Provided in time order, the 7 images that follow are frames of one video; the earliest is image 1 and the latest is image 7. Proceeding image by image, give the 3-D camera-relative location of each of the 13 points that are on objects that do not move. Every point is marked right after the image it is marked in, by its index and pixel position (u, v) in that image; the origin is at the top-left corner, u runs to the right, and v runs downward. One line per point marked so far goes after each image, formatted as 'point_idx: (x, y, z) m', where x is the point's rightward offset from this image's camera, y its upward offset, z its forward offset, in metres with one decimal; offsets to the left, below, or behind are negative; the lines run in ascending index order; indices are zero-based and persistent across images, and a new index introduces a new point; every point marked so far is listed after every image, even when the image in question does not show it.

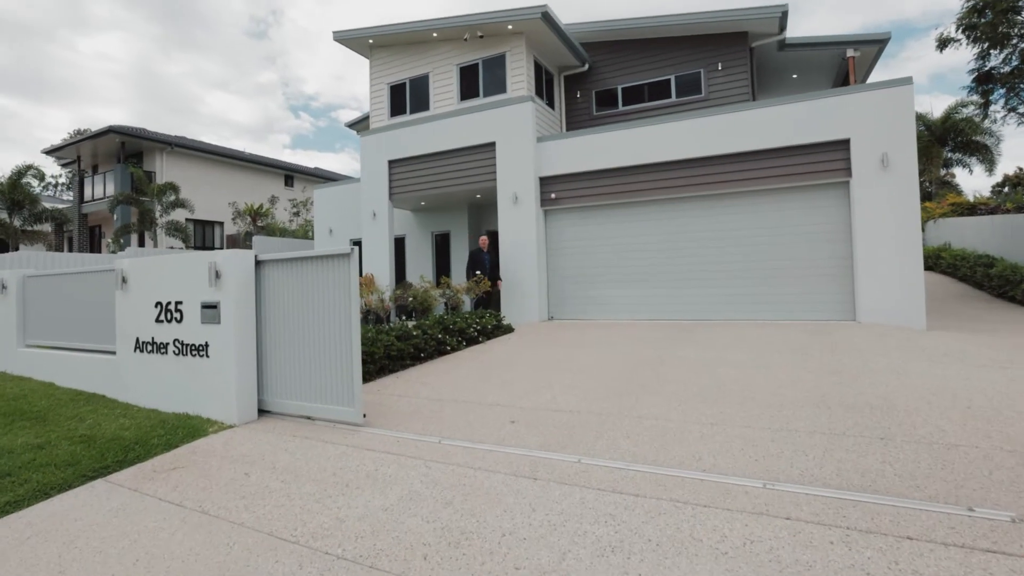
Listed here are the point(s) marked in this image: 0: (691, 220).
0: (+3.0, +1.1, +10.6) m
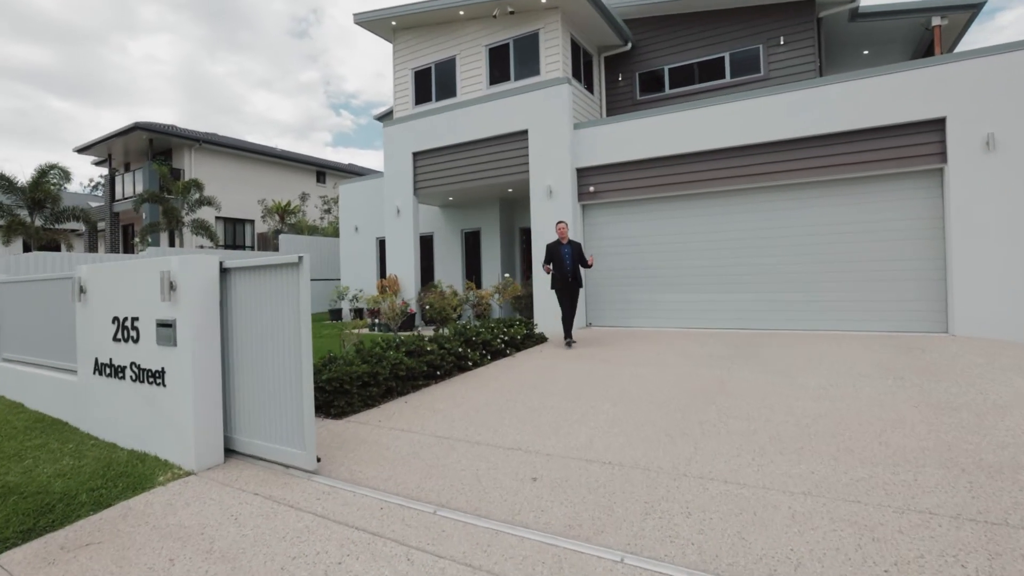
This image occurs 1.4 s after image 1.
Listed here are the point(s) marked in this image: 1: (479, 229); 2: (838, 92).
0: (+3.4, +1.0, +9.4) m
1: (-0.7, +1.2, +13.0) m
2: (+4.3, +2.6, +8.5) m
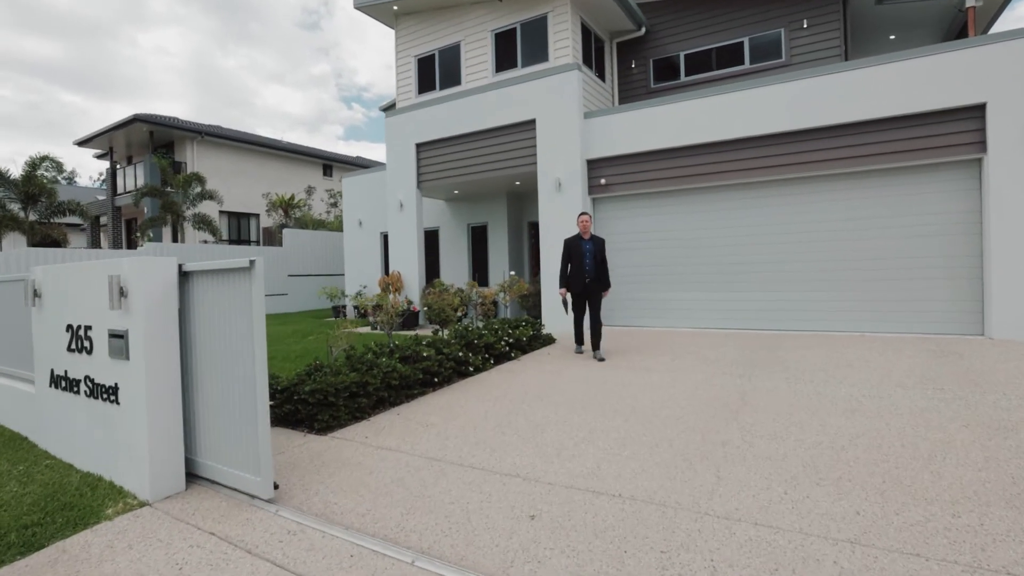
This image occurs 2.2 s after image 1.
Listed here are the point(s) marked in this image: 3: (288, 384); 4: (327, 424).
0: (+3.5, +1.1, +8.8) m
1: (-0.5, +1.3, +12.6) m
2: (+4.4, +2.6, +7.9) m
3: (-1.6, -0.7, +4.7) m
4: (-1.3, -1.0, +4.5) m
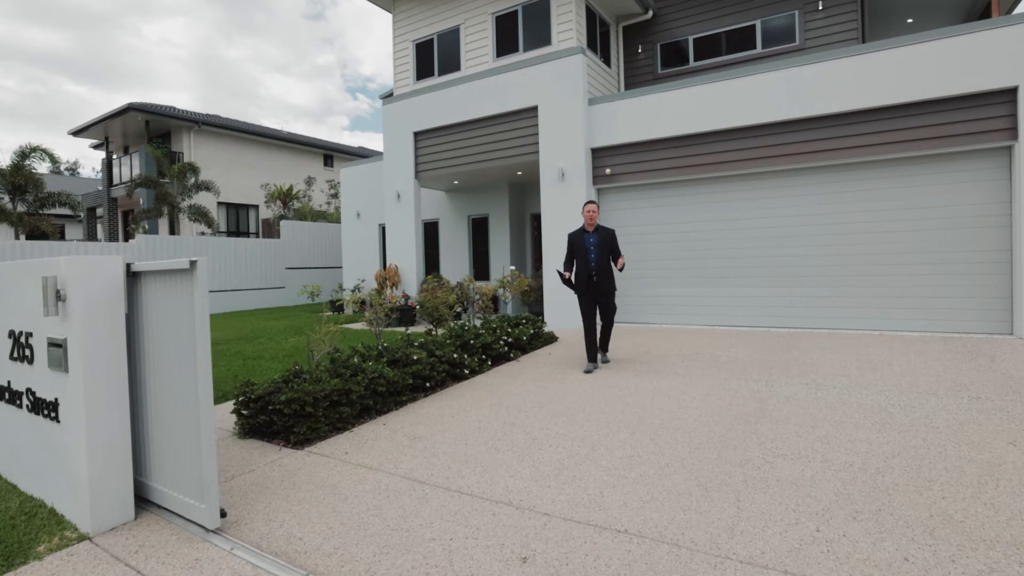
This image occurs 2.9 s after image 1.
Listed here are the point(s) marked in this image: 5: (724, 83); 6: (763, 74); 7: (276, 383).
0: (+3.5, +1.1, +8.4) m
1: (-0.5, +1.4, +12.1) m
2: (+4.3, +2.6, +7.4) m
3: (-1.7, -0.7, +4.3) m
4: (-1.3, -1.0, +4.1) m
5: (+2.8, +2.7, +8.5) m
6: (+3.2, +2.7, +8.2) m
7: (-1.6, -0.7, +4.4) m
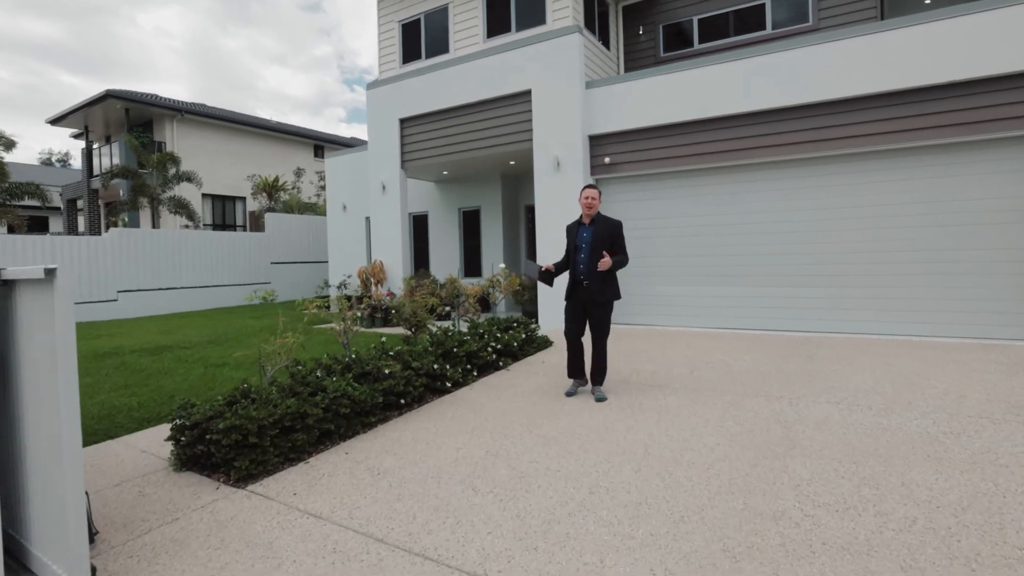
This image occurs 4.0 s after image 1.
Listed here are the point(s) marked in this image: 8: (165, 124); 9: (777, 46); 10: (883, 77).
0: (+3.4, +1.1, +7.7) m
1: (-0.6, +1.4, +11.5) m
2: (+4.2, +2.6, +6.7) m
3: (-1.8, -0.7, +3.7) m
4: (-1.4, -1.0, +3.5) m
5: (+2.7, +2.7, +7.8) m
6: (+3.1, +2.7, +7.5) m
7: (-1.7, -0.7, +3.8) m
8: (-9.9, +4.7, +18.4) m
9: (+3.1, +2.8, +7.5) m
10: (+4.0, +2.3, +6.9) m
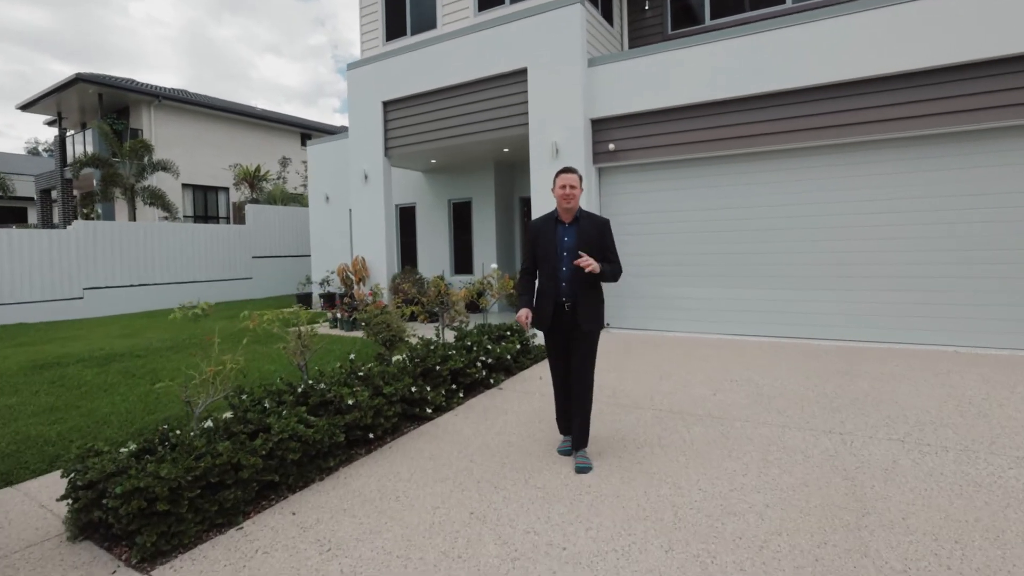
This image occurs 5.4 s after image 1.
0: (+3.4, +1.1, +6.9) m
1: (-0.7, +1.5, +10.6) m
2: (+4.2, +2.6, +5.9) m
3: (-1.8, -0.8, +2.8) m
4: (-1.5, -1.1, +2.6) m
5: (+2.6, +2.7, +6.9) m
6: (+3.0, +2.7, +6.6) m
7: (-1.8, -0.8, +2.9) m
8: (-10.0, +4.8, +17.4) m
9: (+3.0, +2.8, +6.7) m
10: (+3.9, +2.2, +6.1) m
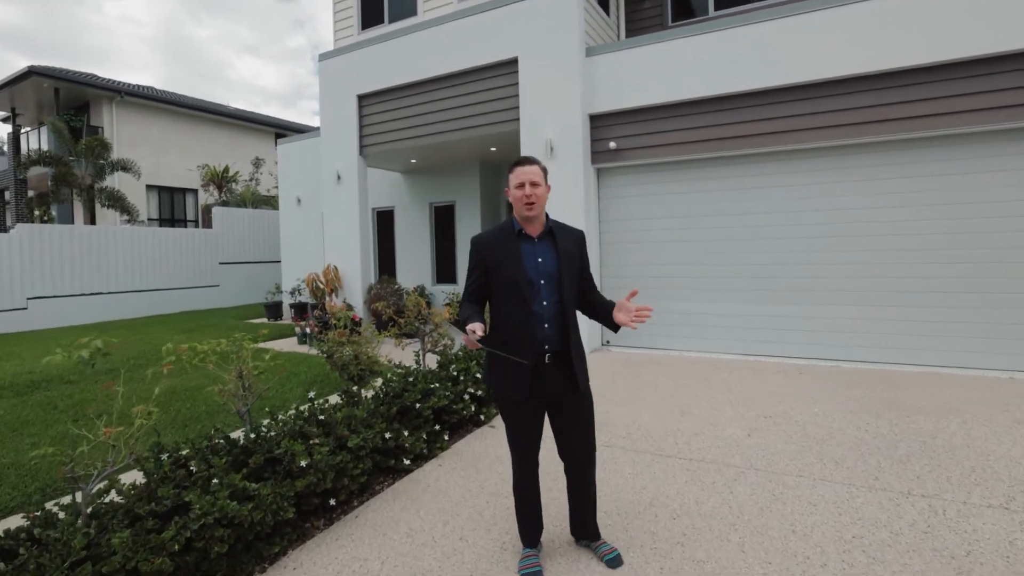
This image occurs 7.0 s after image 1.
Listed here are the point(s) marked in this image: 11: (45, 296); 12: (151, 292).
0: (+3.3, +1.0, +6.2) m
1: (-0.9, +1.3, +9.8) m
2: (+4.1, +2.5, +5.2) m
3: (-1.8, -0.9, +2.0) m
4: (-1.4, -1.2, +1.8) m
5: (+2.5, +2.5, +6.2) m
6: (+2.9, +2.6, +5.9) m
7: (-1.7, -0.9, +2.1) m
8: (-10.4, +4.6, +16.3) m
9: (+2.9, +2.6, +6.0) m
10: (+3.9, +2.1, +5.4) m
11: (-8.1, -0.1, +11.2) m
12: (-7.2, -0.1, +12.8) m
